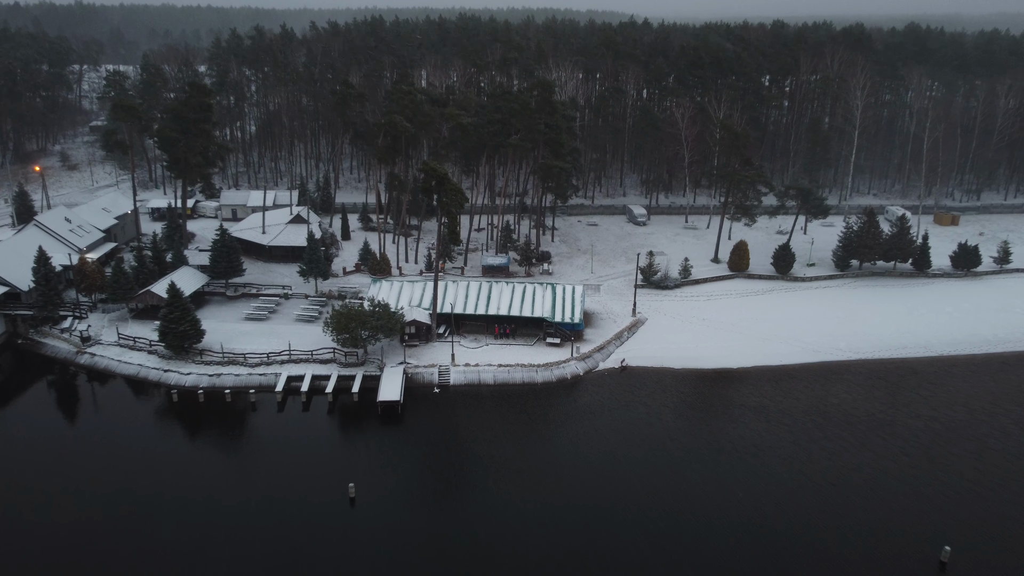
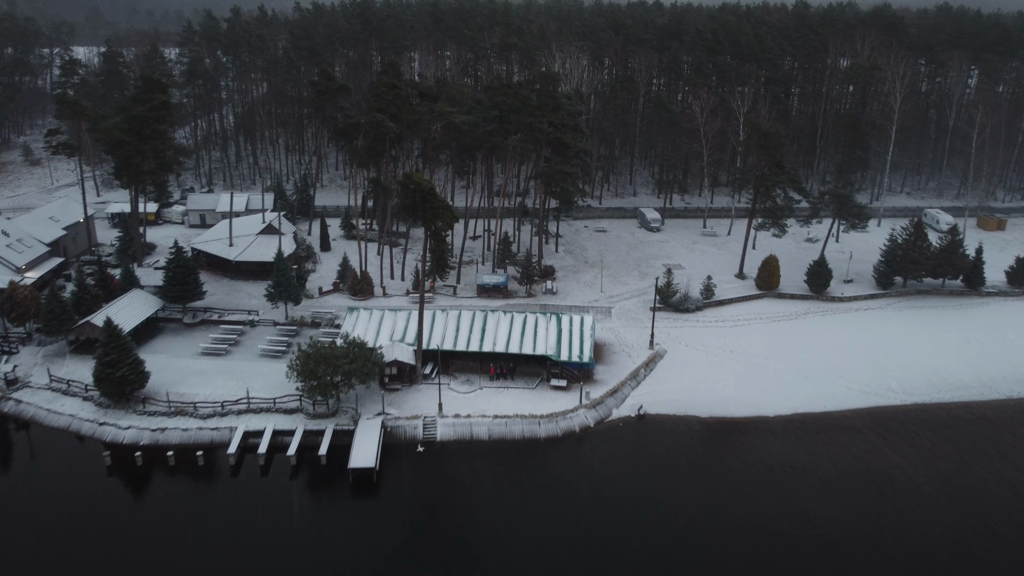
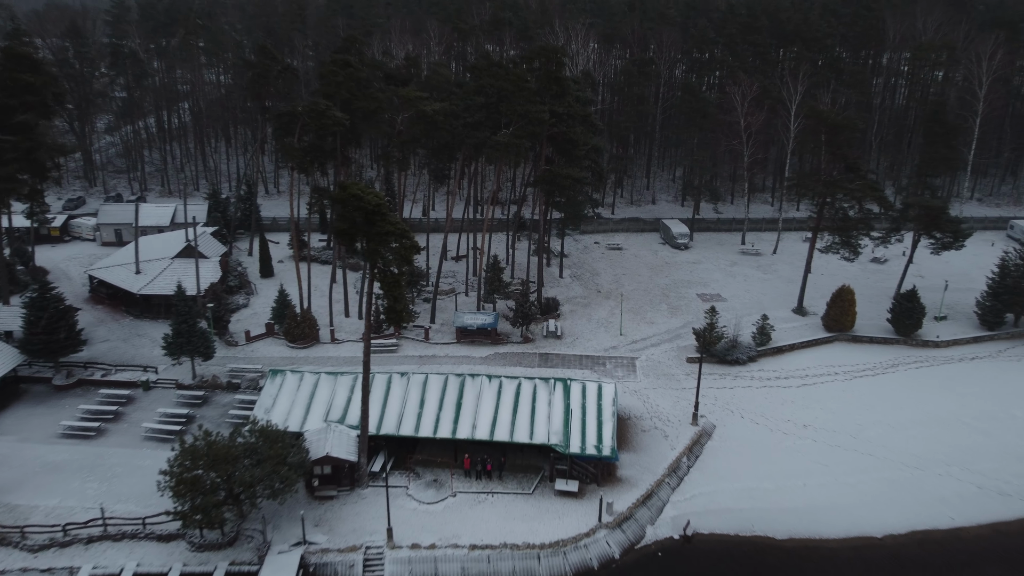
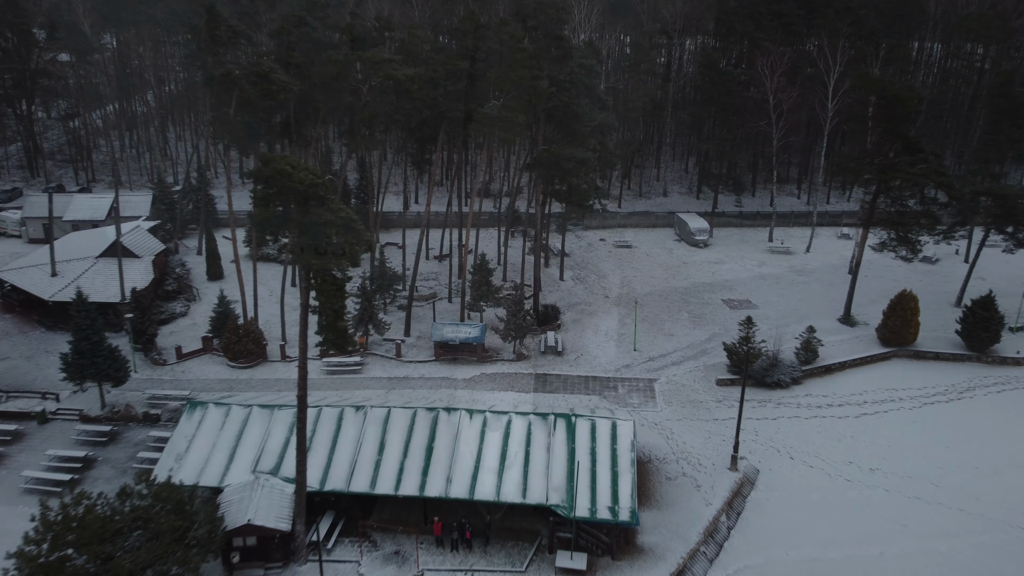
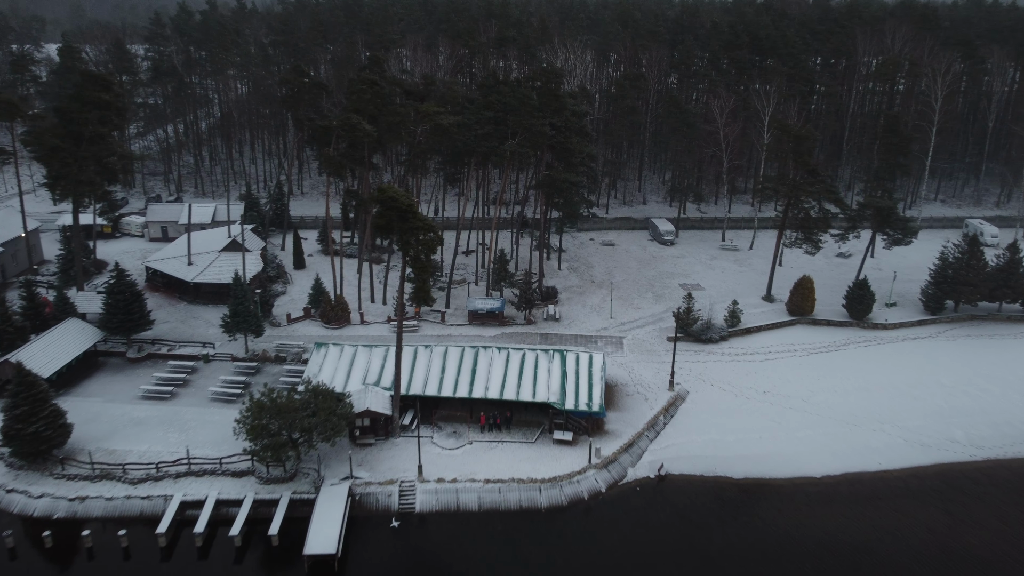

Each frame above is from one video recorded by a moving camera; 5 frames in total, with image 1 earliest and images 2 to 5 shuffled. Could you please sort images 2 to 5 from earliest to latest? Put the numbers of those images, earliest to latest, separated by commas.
2, 5, 3, 4
